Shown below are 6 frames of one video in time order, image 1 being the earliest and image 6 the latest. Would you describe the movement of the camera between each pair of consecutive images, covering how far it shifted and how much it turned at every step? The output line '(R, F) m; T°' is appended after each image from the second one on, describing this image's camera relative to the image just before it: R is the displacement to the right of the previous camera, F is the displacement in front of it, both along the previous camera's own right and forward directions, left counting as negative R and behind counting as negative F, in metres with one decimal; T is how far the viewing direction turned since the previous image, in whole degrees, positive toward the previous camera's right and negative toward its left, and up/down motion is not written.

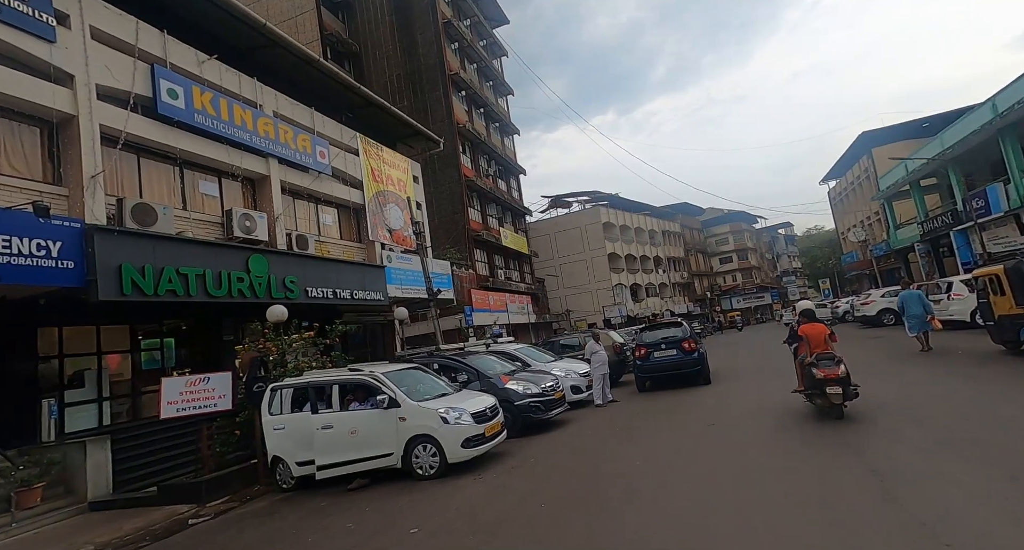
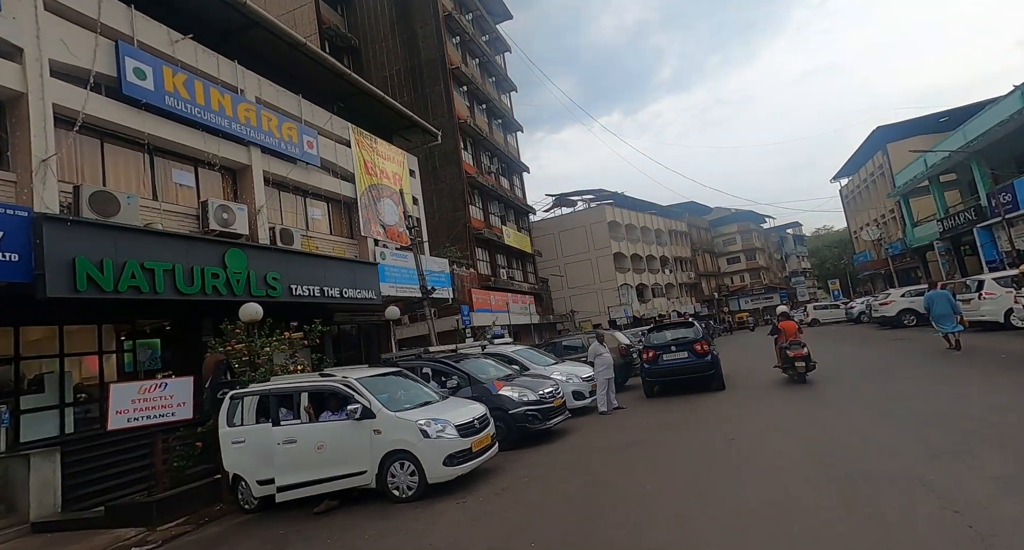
(+0.2, +0.9) m; -1°
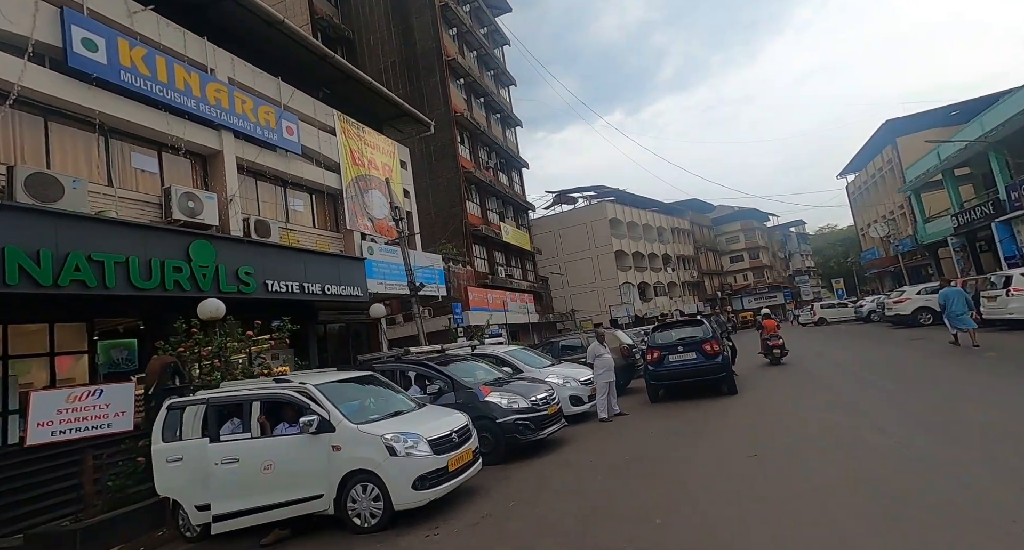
(+0.2, +0.9) m; 0°
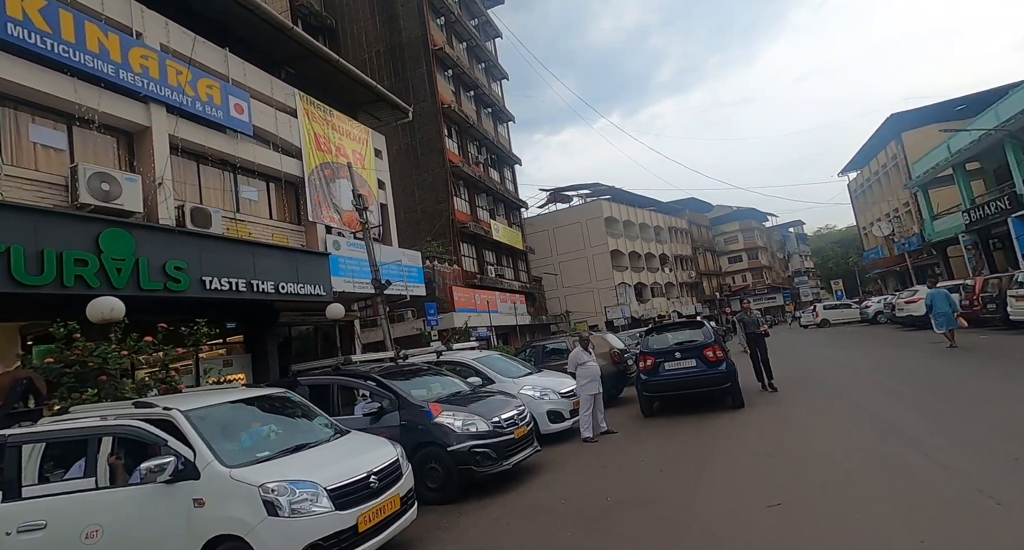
(+0.5, +1.5) m; 0°
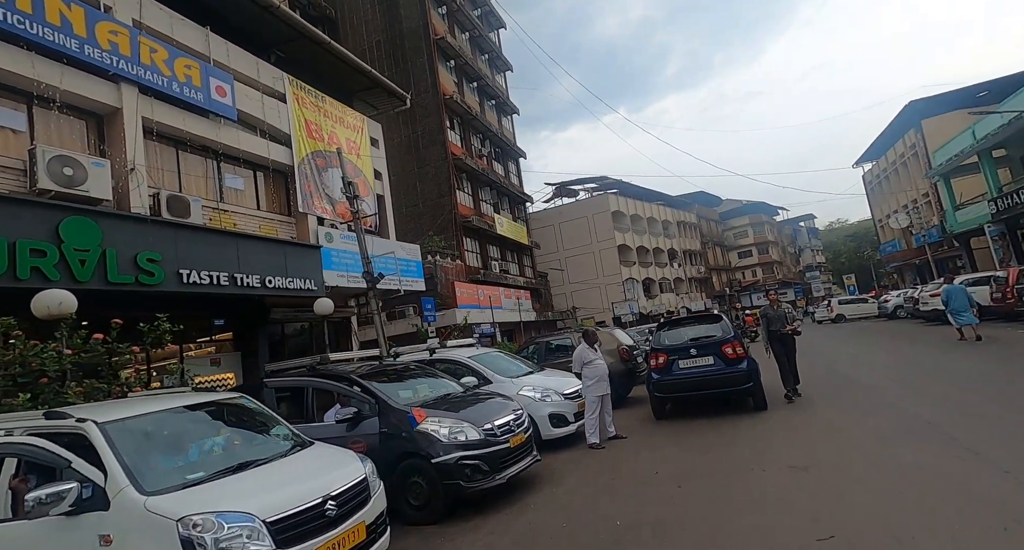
(+0.1, +0.8) m; -1°
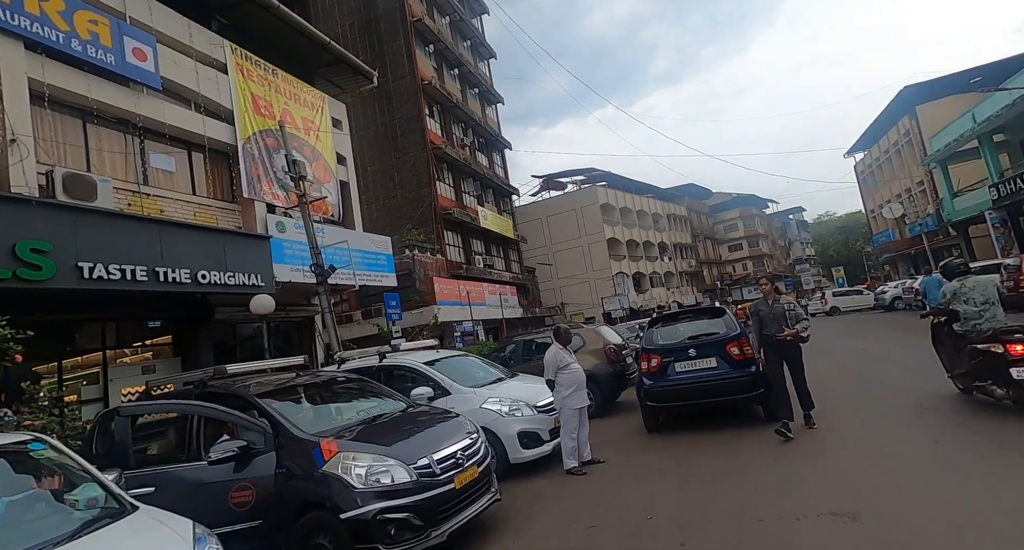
(+0.4, +1.4) m; +1°
